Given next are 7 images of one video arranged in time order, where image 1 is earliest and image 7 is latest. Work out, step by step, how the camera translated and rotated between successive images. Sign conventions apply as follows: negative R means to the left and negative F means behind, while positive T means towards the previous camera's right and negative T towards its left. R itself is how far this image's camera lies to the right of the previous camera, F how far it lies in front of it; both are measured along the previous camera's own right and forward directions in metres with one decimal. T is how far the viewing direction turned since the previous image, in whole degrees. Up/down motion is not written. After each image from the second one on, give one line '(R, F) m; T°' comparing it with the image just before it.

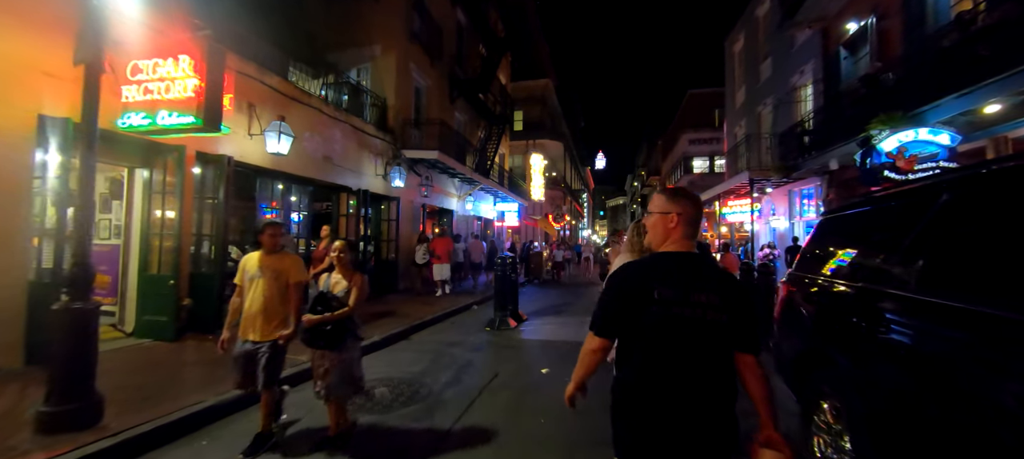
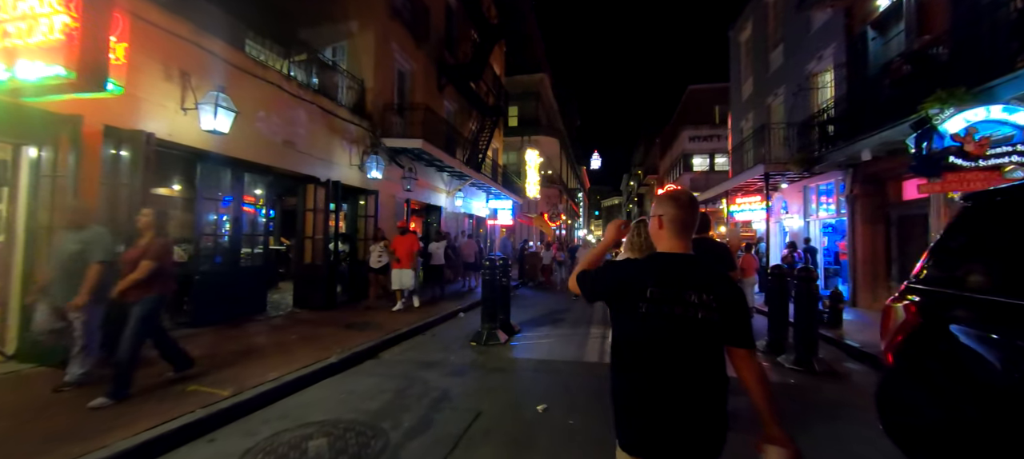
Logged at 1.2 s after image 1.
(+0.1, +1.2) m; +1°
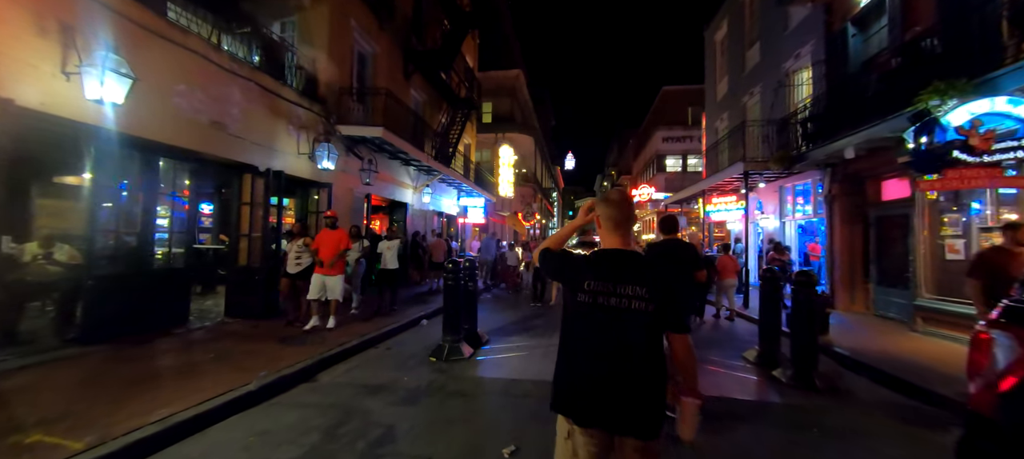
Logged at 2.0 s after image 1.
(+0.1, +0.8) m; +4°
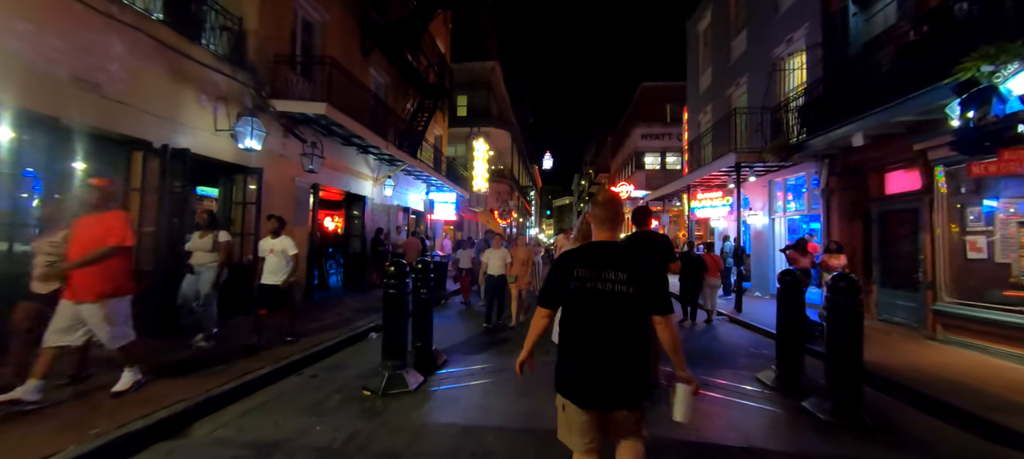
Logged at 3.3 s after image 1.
(+0.2, +1.3) m; +3°
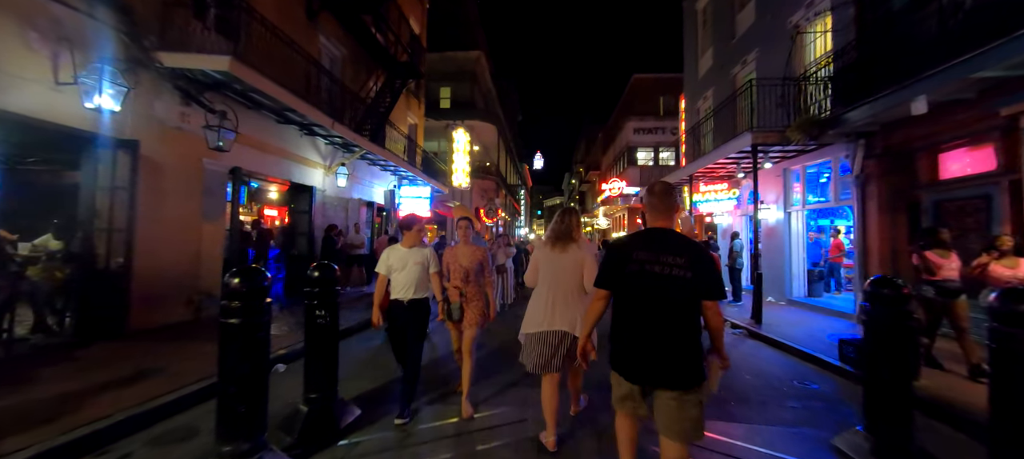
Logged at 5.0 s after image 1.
(+0.4, +1.9) m; +1°
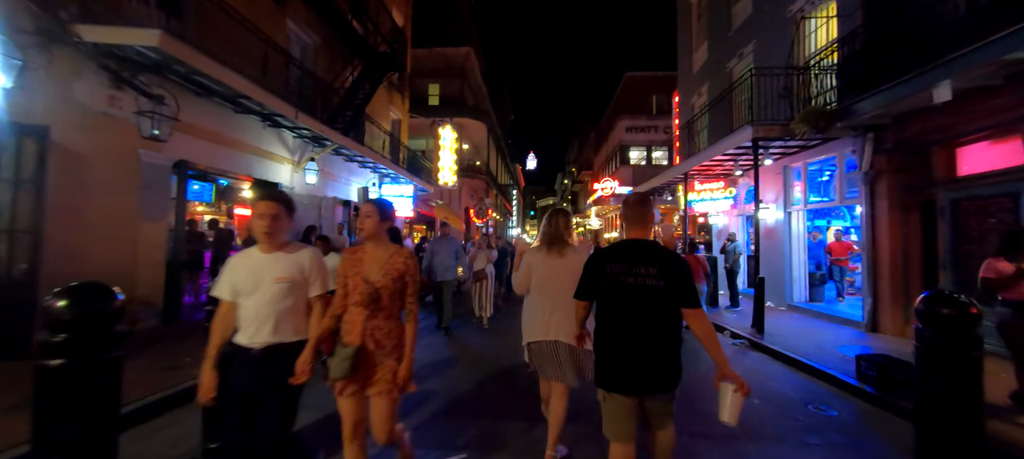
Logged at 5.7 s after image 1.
(+0.3, +0.8) m; +1°
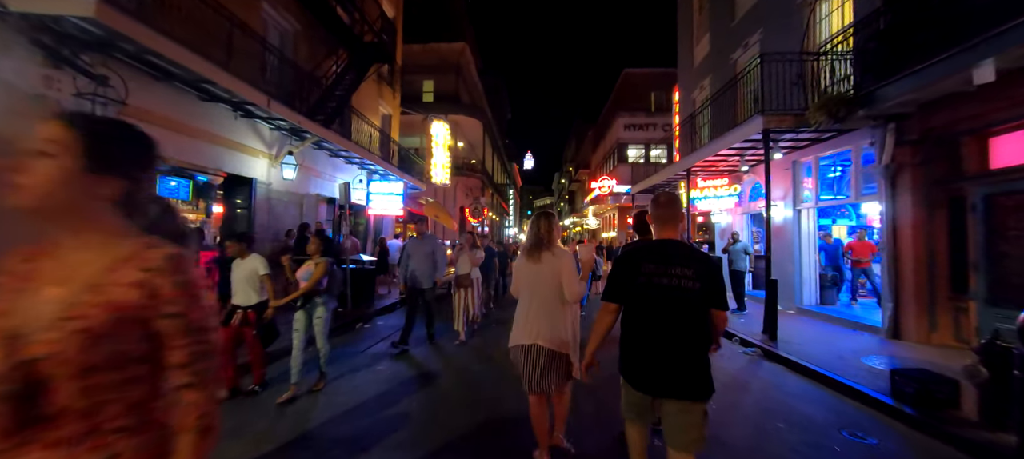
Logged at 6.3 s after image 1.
(+0.1, +0.6) m; 0°
